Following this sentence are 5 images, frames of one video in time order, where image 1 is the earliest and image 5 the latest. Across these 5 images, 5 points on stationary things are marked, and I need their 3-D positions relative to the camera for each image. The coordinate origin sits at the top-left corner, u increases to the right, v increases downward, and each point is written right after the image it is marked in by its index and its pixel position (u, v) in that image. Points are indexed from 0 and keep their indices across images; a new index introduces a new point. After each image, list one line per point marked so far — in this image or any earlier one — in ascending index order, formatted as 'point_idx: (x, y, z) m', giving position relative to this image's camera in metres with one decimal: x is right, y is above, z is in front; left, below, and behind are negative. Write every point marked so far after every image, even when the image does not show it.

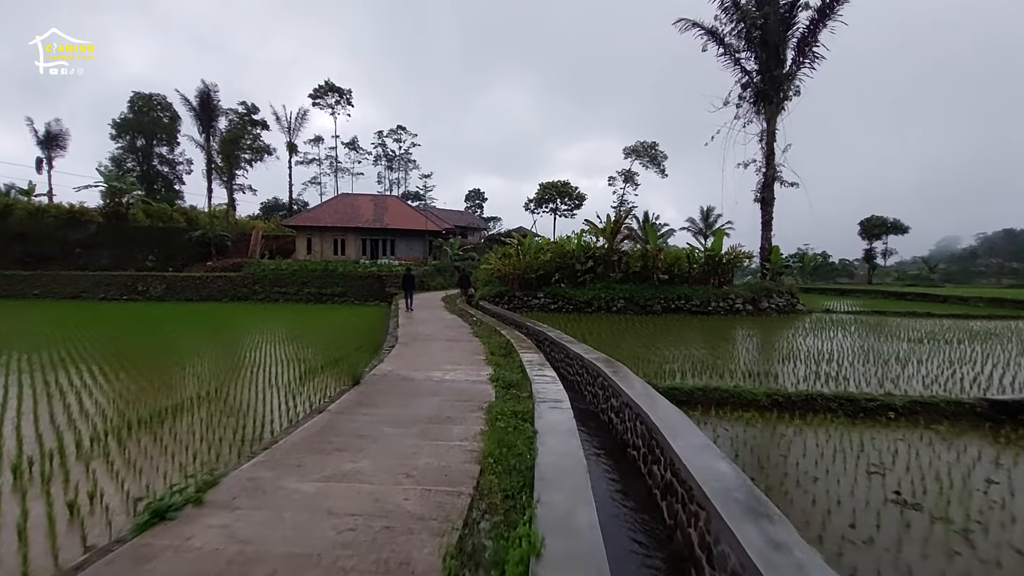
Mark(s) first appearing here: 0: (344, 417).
0: (-1.4, -1.0, +3.9) m
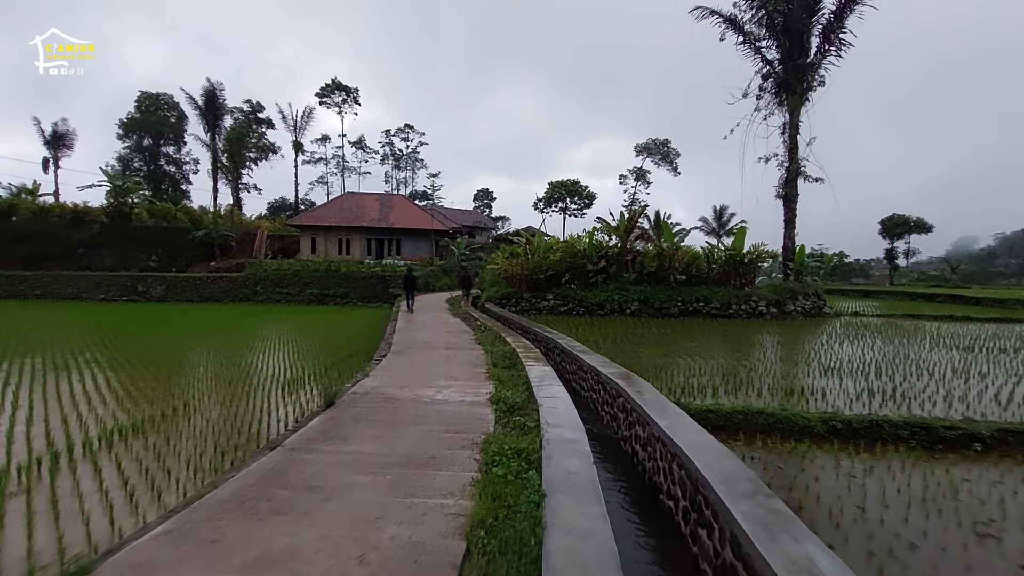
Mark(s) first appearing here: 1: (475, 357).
0: (-1.3, -1.1, +3.1) m
1: (-0.5, -1.0, +6.8) m
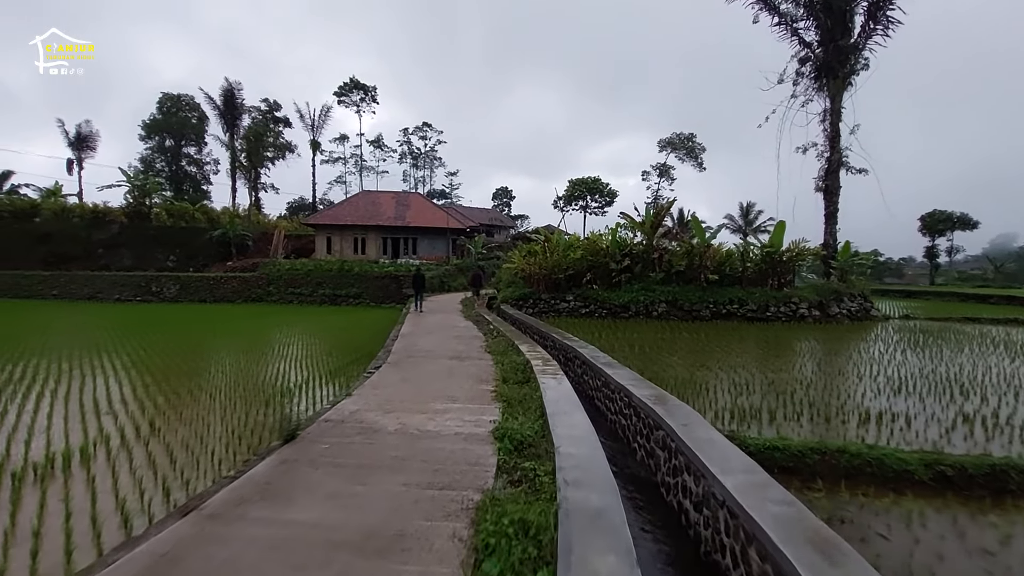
0: (-1.3, -1.1, +2.2) m
1: (-0.3, -1.0, +5.9) m
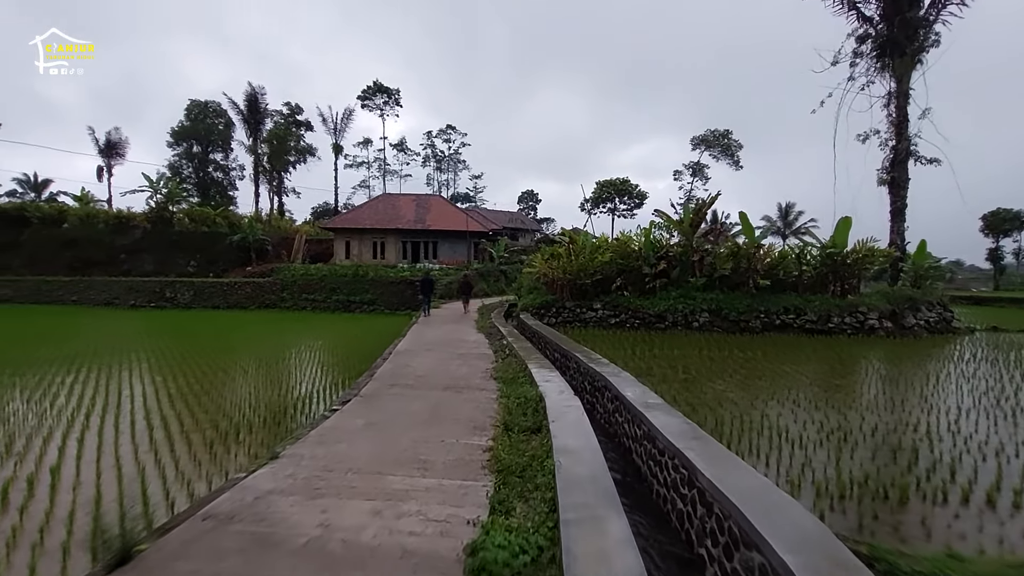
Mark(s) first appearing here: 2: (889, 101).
0: (-1.5, -1.2, +0.8) m
1: (-0.3, -1.1, +4.4) m
2: (+11.3, +5.6, +14.7) m
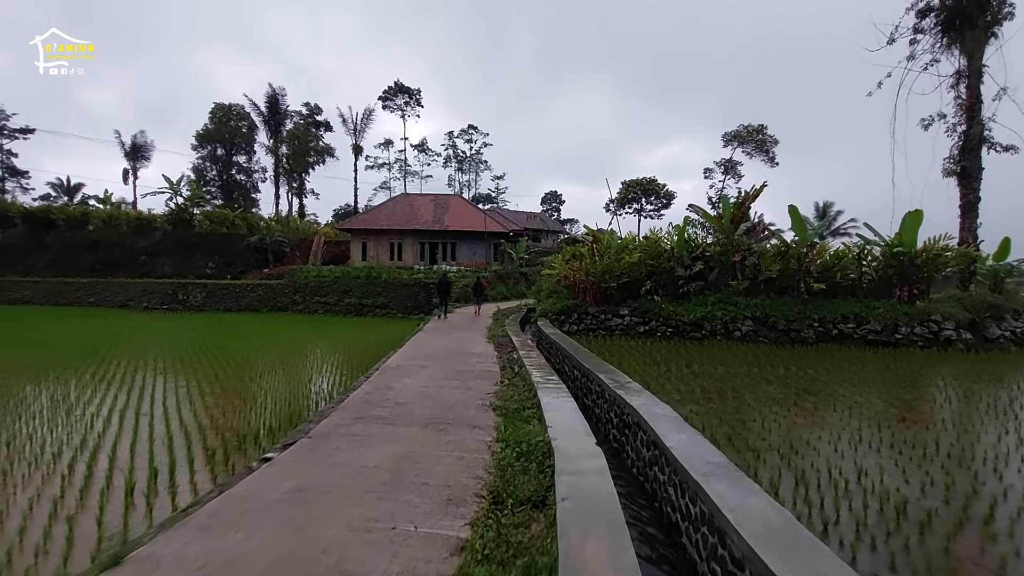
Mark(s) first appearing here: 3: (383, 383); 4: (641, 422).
0: (-1.7, -1.2, -0.3) m
1: (-0.3, -1.1, +3.2) m
2: (+11.8, +5.5, +12.9) m
3: (-1.4, -1.0, +5.3) m
4: (+1.0, -1.0, +3.6) m
